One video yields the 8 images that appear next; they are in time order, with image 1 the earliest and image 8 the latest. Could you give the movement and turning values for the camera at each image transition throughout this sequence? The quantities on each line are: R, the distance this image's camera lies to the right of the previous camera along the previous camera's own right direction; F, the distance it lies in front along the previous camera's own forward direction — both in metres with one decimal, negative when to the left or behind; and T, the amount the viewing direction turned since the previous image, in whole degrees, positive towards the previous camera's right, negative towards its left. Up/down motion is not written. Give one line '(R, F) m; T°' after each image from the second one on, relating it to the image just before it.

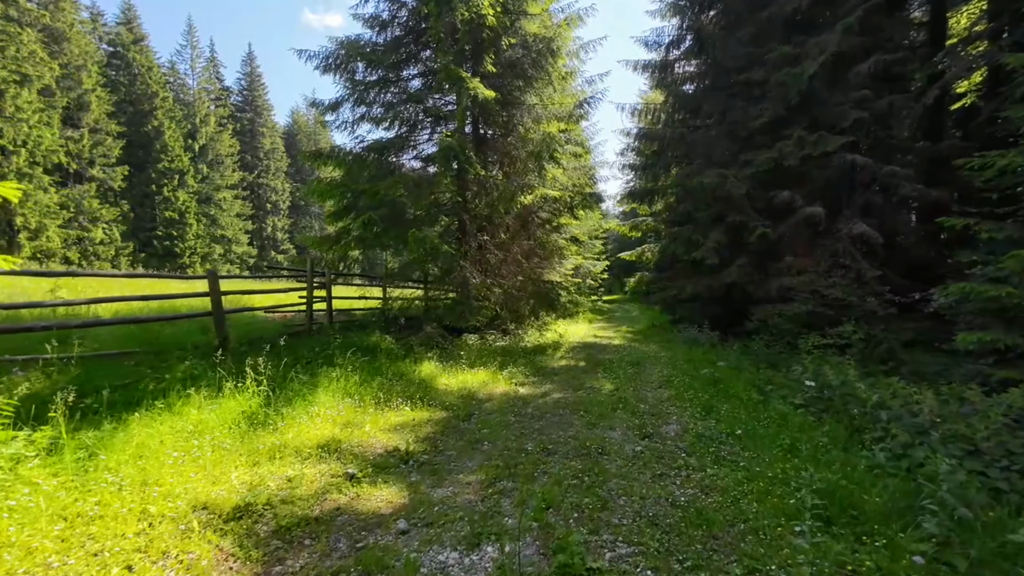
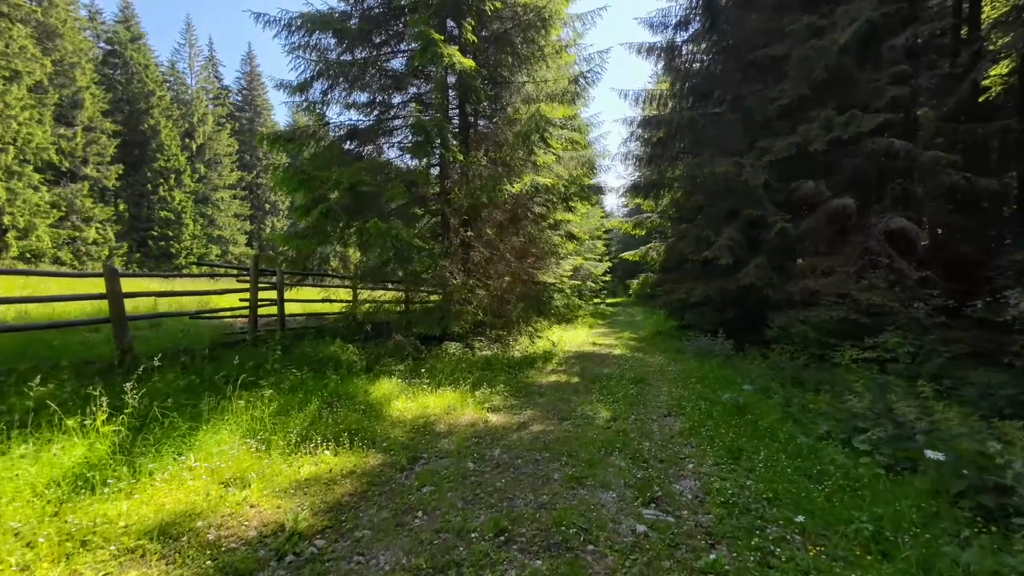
(+0.4, +1.2) m; -1°
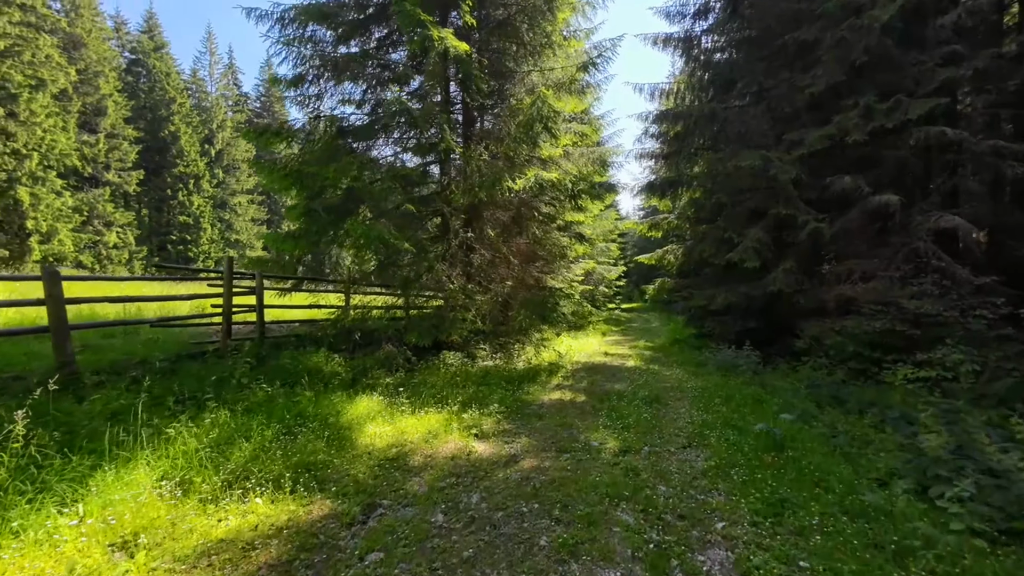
(+0.2, +0.7) m; -2°
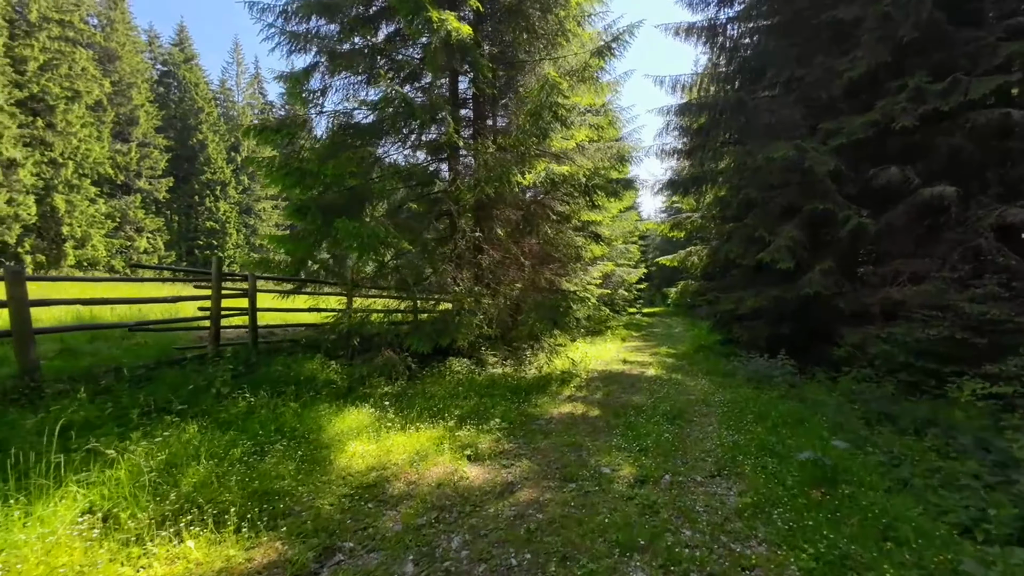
(+0.2, +0.5) m; -3°
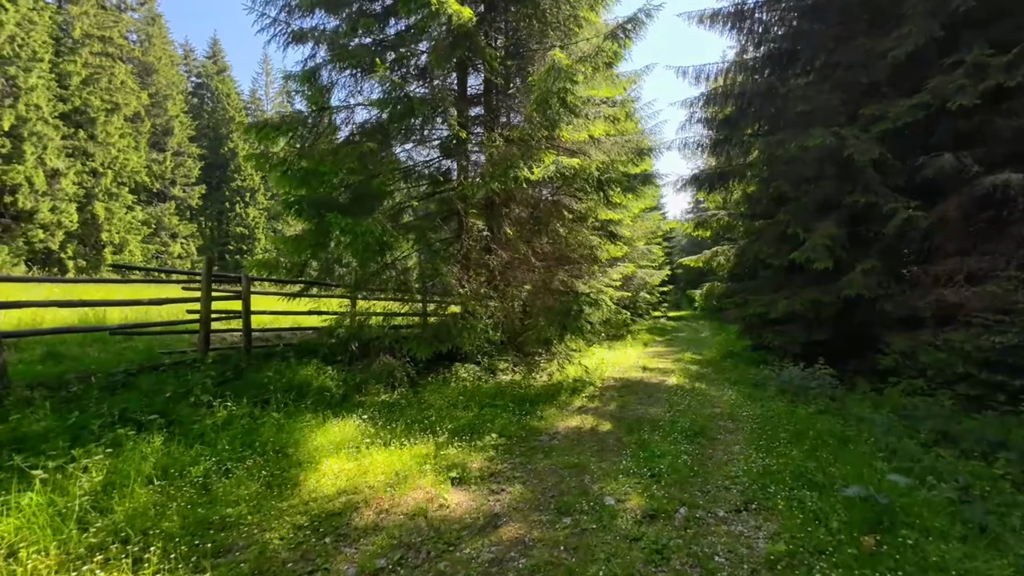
(+0.3, +0.5) m; -3°
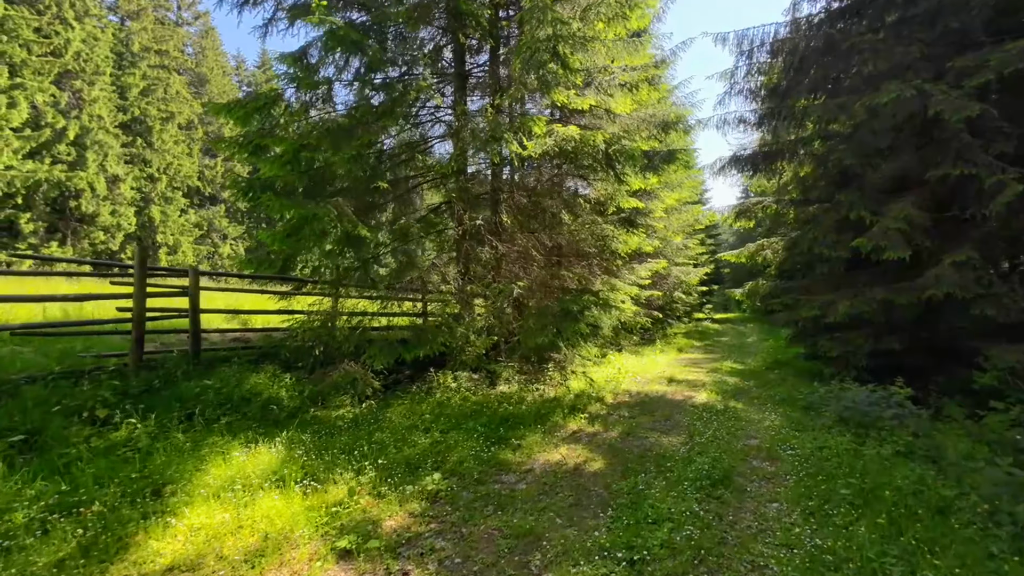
(+0.7, +1.1) m; -6°
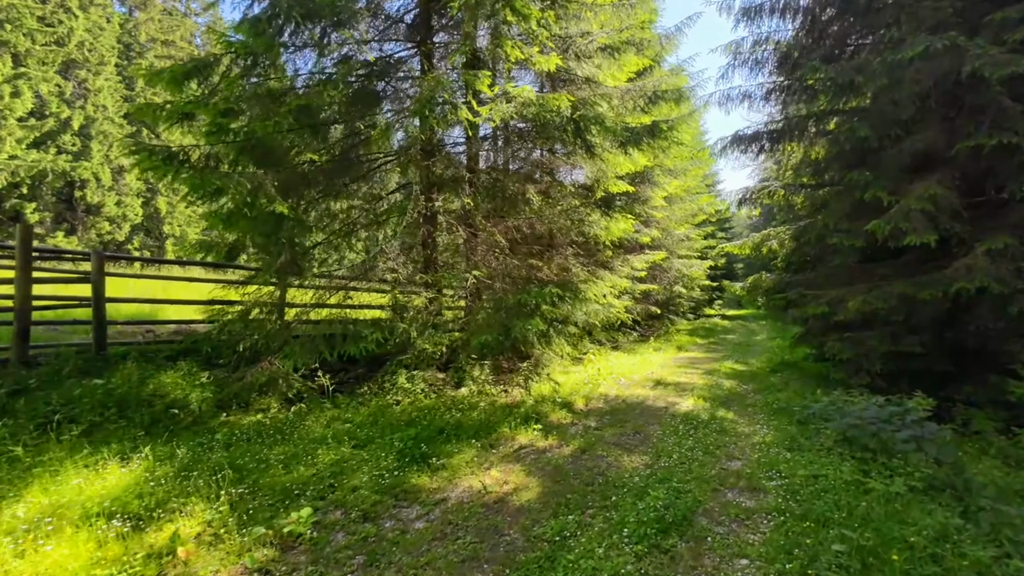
(+0.7, +0.8) m; -2°
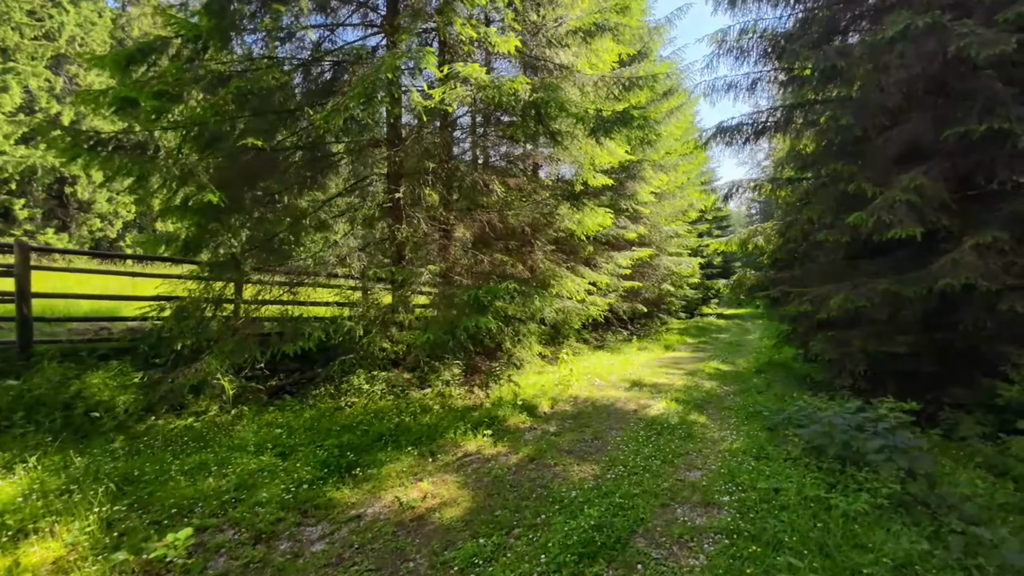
(+0.5, +0.3) m; 0°
